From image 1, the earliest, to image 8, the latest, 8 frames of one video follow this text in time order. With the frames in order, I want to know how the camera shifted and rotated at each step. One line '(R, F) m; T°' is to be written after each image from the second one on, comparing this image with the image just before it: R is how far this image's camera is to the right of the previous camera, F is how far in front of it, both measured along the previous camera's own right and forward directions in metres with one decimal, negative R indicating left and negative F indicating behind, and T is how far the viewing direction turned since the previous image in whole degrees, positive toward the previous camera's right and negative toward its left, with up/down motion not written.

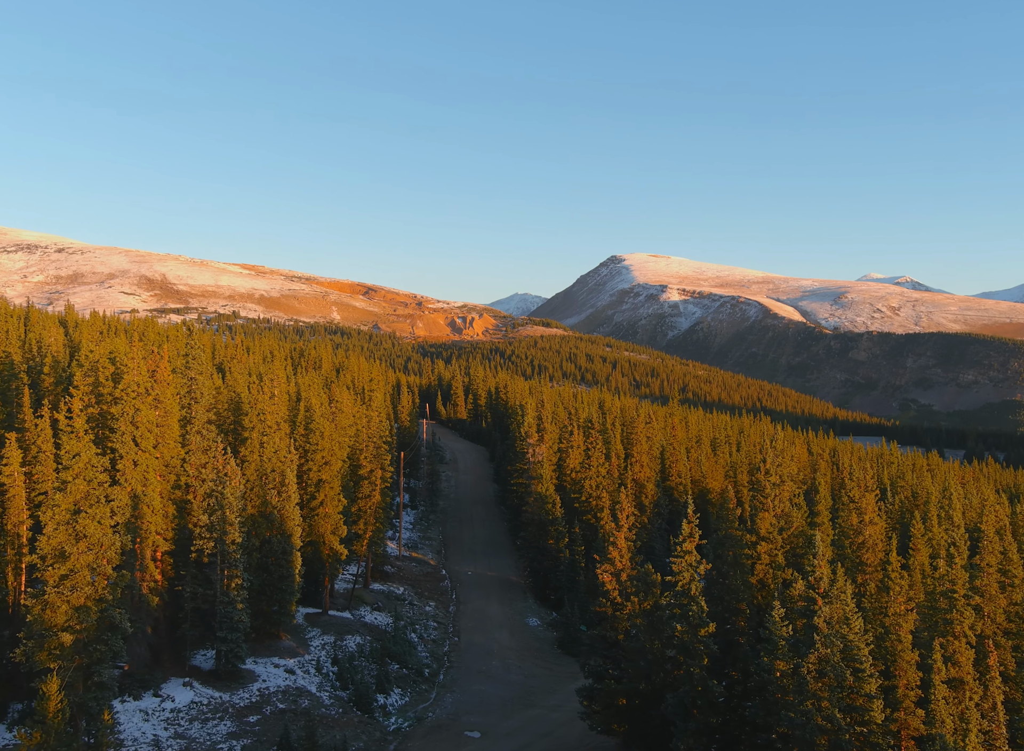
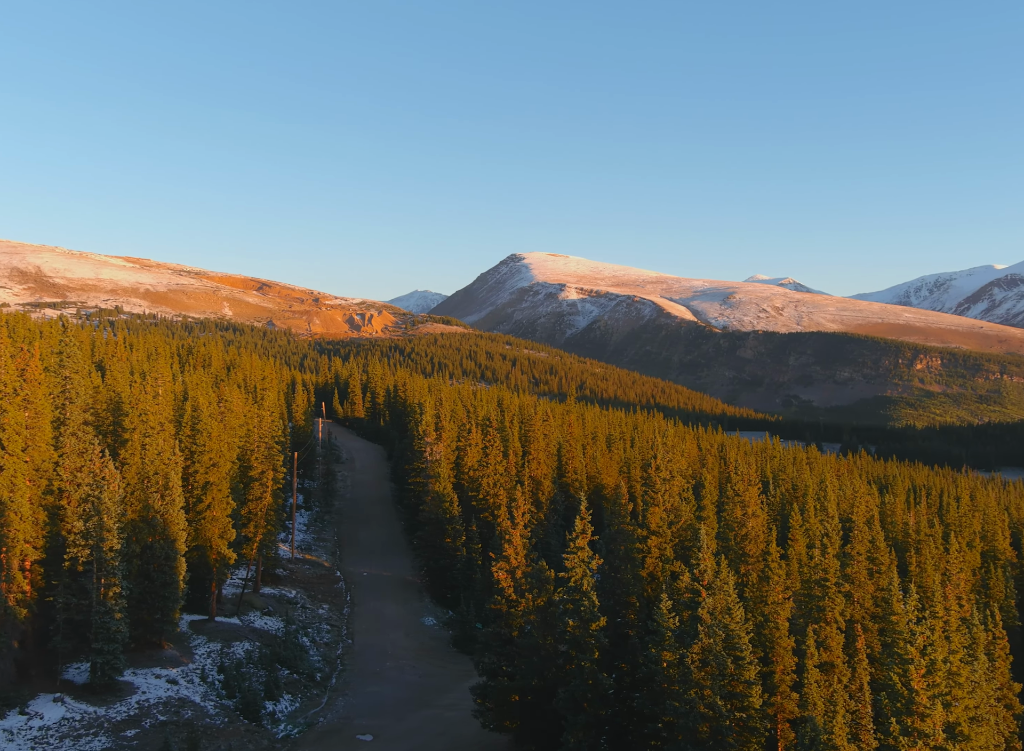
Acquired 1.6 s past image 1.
(+0.5, -0.1) m; +6°
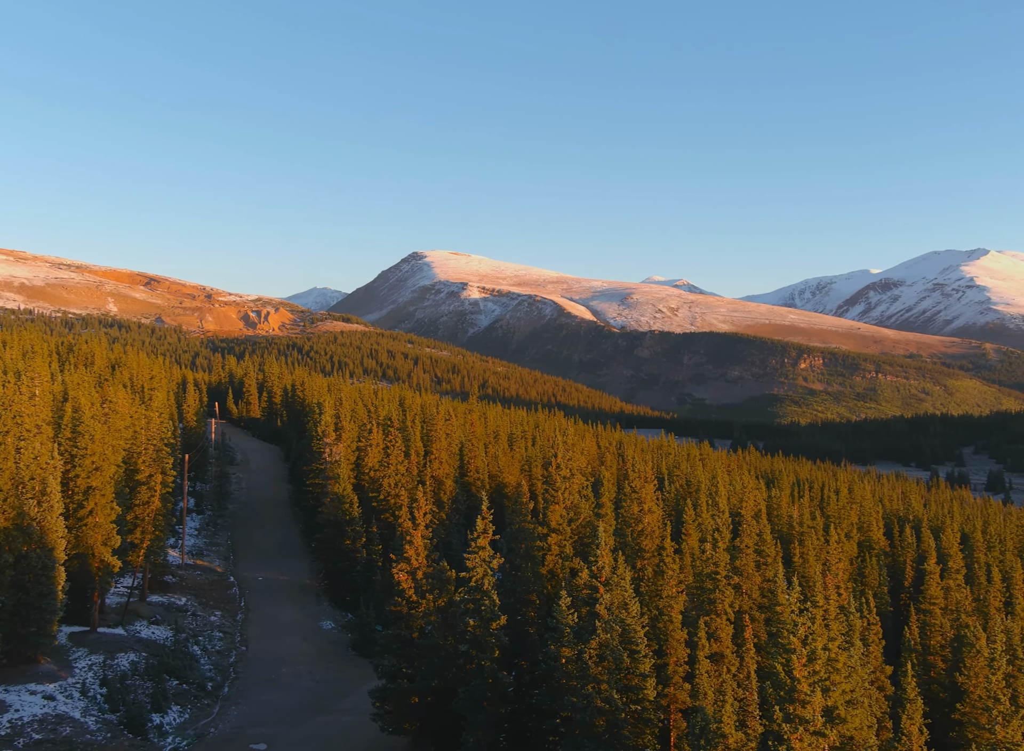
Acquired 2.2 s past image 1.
(+0.4, +0.1) m; +6°
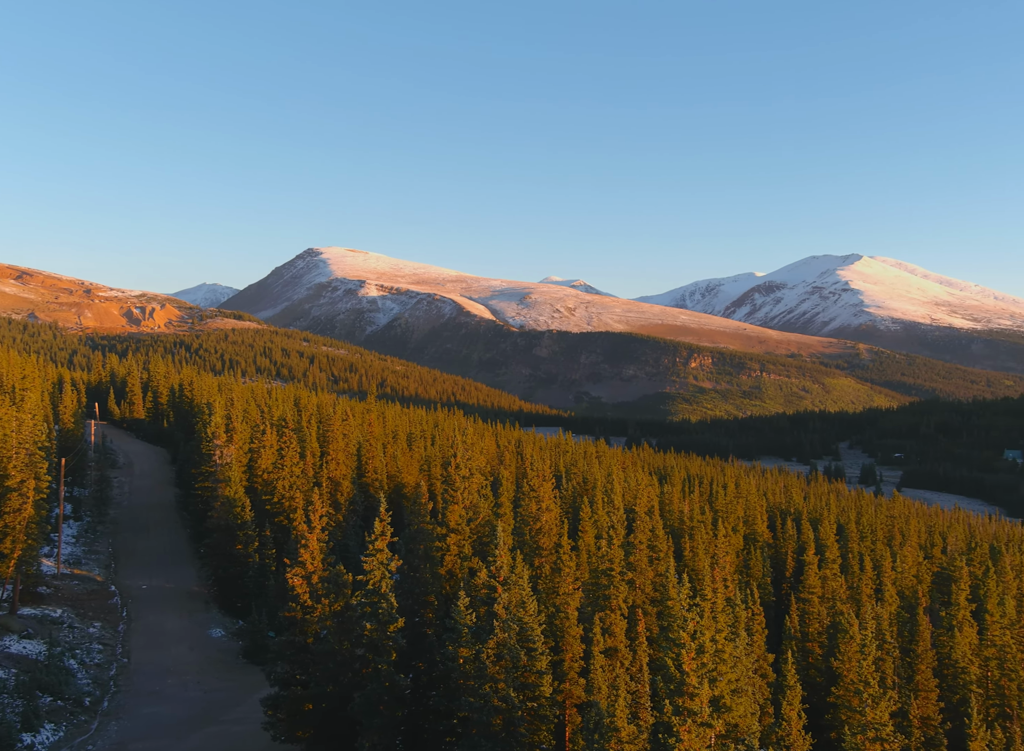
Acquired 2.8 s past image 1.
(+0.3, +0.6) m; +6°
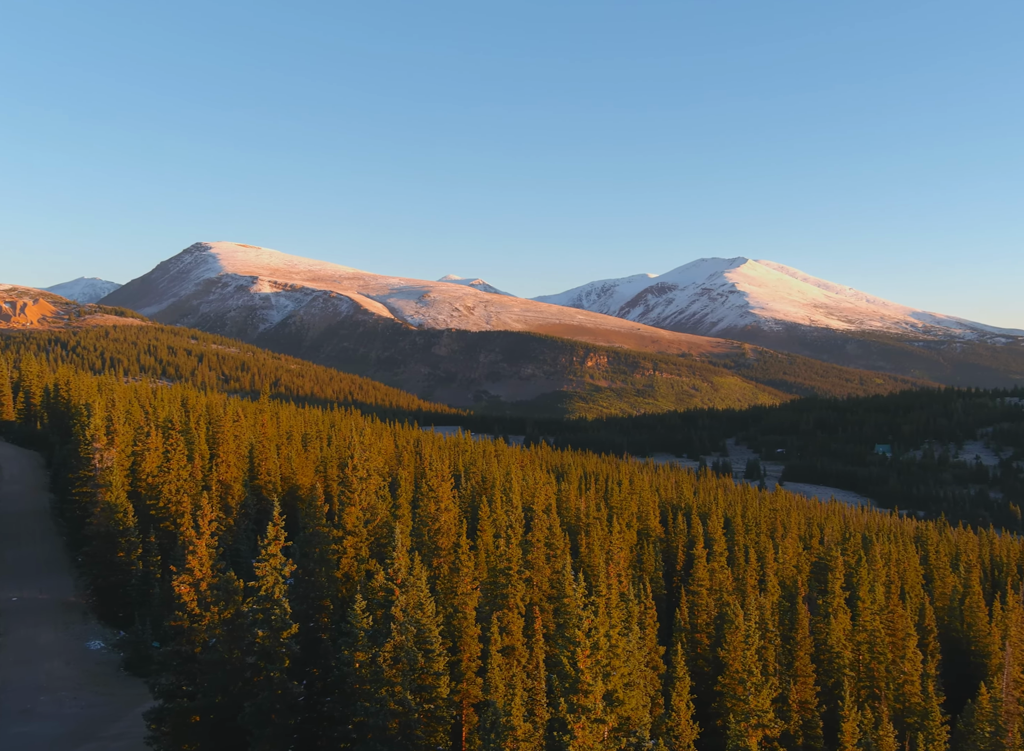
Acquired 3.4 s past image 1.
(+0.1, +0.8) m; +6°
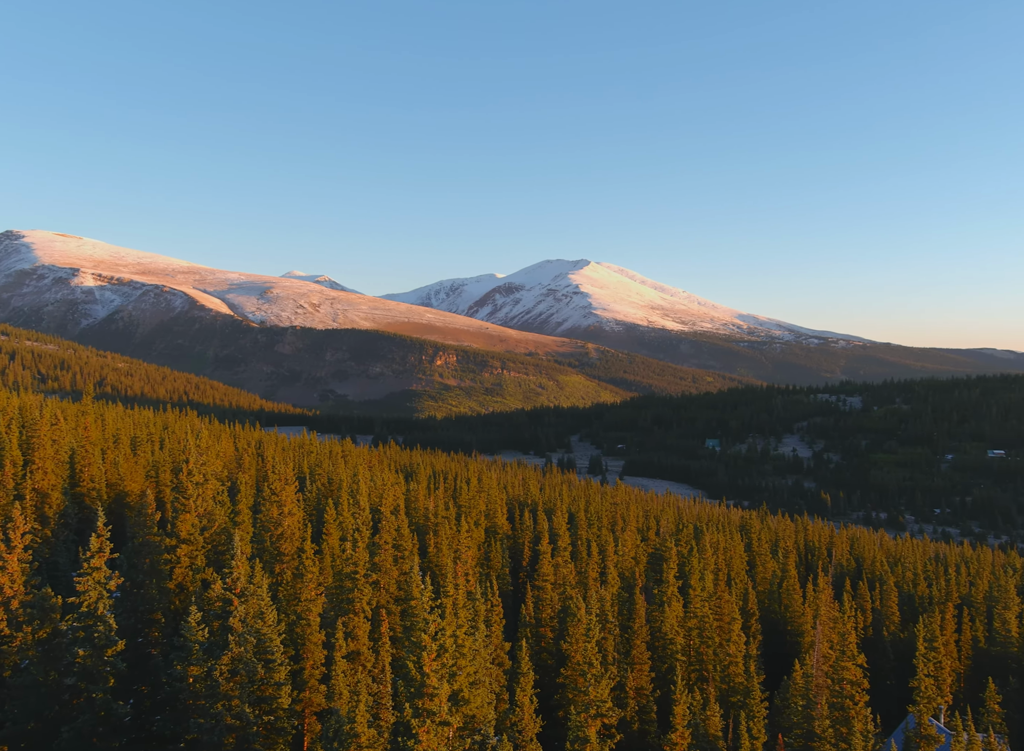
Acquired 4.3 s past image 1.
(+0.4, +1.0) m; +9°
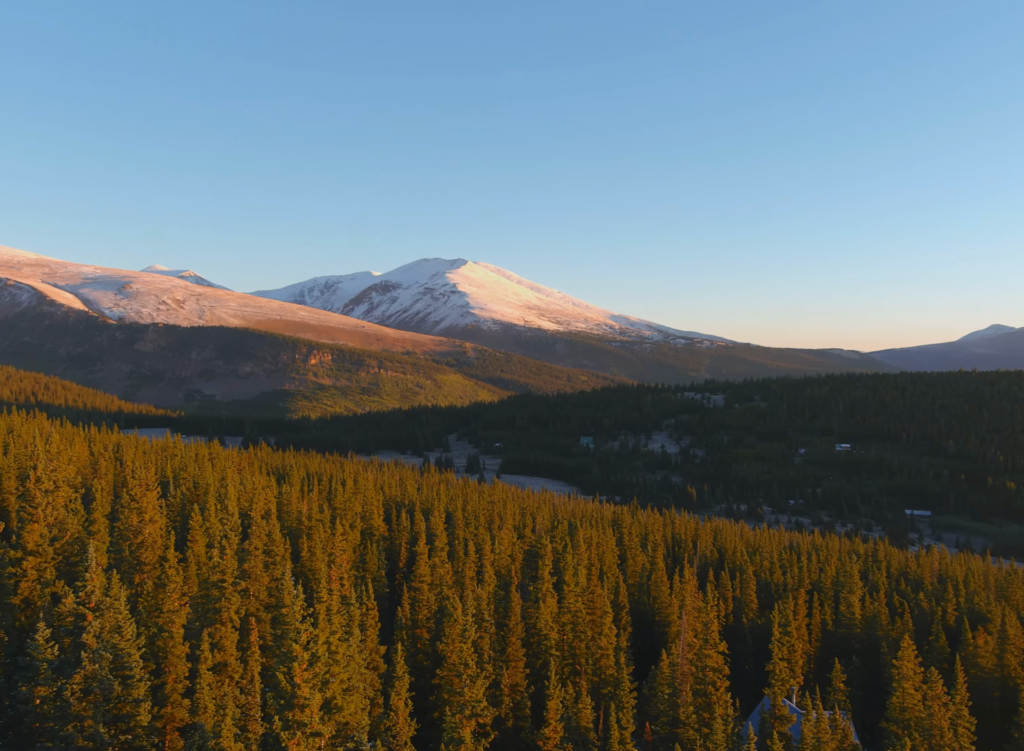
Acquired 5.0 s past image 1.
(+0.5, +0.3) m; +8°
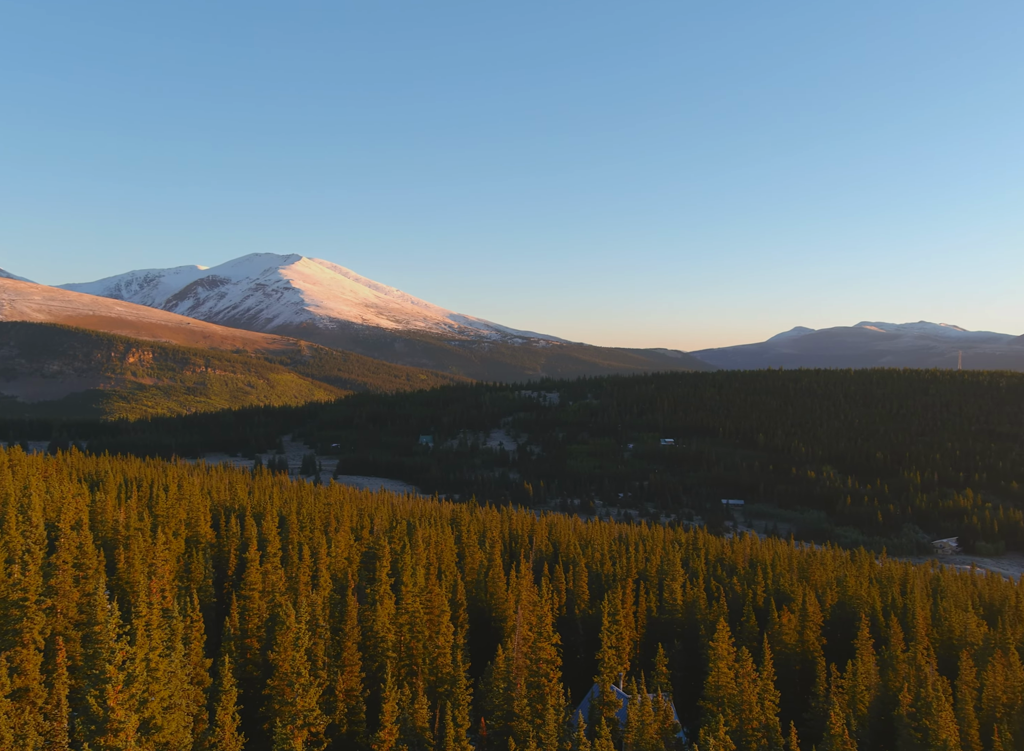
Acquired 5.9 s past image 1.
(+0.8, +0.2) m; +10°
